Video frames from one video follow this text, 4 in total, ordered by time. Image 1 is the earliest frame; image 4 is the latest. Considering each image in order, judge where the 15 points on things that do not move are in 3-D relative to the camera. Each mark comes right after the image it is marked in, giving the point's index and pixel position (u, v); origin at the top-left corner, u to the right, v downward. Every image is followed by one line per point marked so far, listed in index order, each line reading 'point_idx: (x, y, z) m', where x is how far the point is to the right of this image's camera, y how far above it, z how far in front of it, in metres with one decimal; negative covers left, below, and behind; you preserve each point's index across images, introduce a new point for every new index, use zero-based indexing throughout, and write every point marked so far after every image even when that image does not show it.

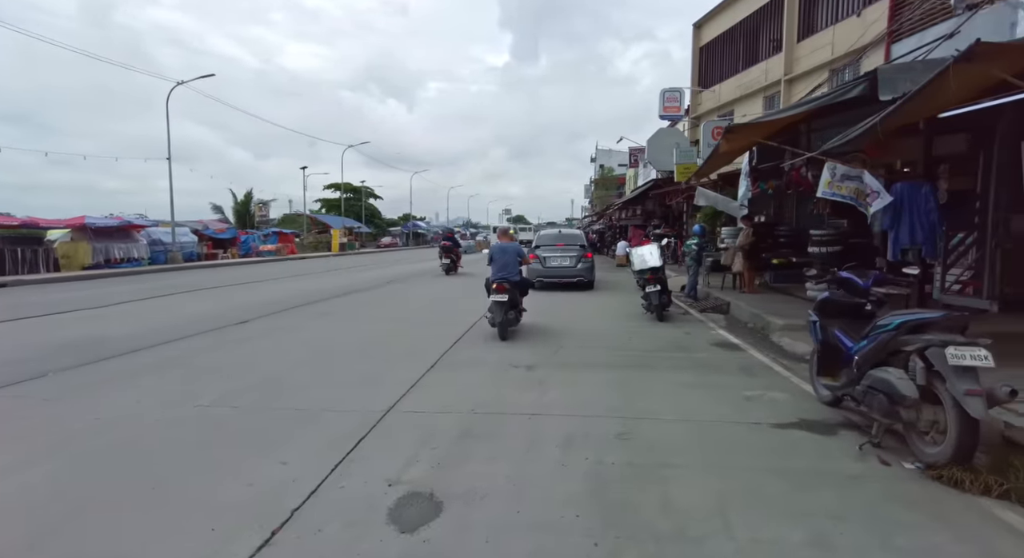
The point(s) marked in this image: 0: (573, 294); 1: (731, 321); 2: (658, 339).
0: (+1.7, -0.4, +15.3) m
1: (+4.0, -0.8, +10.3) m
2: (+2.2, -0.9, +8.6) m
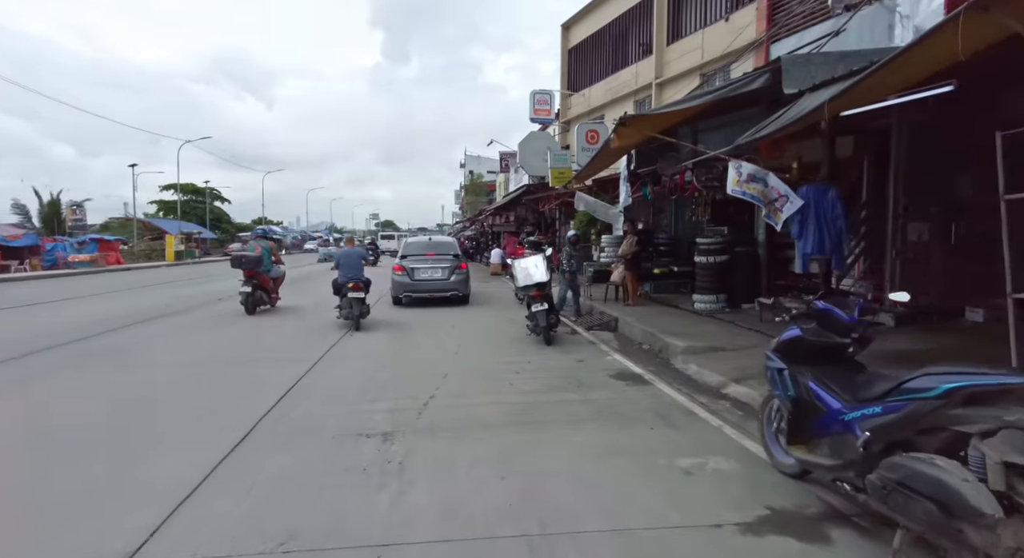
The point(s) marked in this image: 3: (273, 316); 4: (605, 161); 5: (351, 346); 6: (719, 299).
0: (-1.6, -0.7, +13.5) m
1: (+1.8, -1.0, +9.1) m
2: (+0.5, -1.2, +7.1) m
3: (-6.1, -0.9, +14.4) m
4: (+1.6, +2.1, +9.8) m
5: (-2.7, -1.1, +9.3) m
6: (+4.0, -0.4, +10.8) m
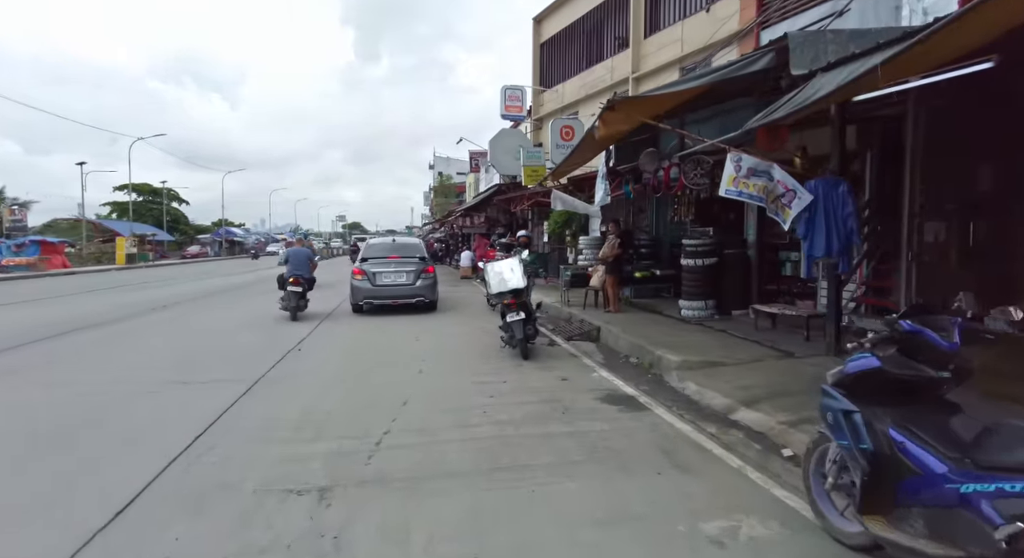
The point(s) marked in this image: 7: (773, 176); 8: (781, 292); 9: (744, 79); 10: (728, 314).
0: (-2.2, -0.9, +12.4) m
1: (+1.4, -1.1, +8.2) m
2: (+0.2, -1.2, +6.1) m
3: (-6.8, -1.1, +13.0) m
4: (+1.2, +2.0, +8.9) m
5: (-3.1, -1.2, +8.1) m
6: (+3.5, -0.5, +9.9) m
7: (+3.1, +1.2, +6.6) m
8: (+4.8, -0.2, +10.0) m
9: (+3.1, +2.6, +7.4) m
10: (+3.9, -0.6, +10.1) m
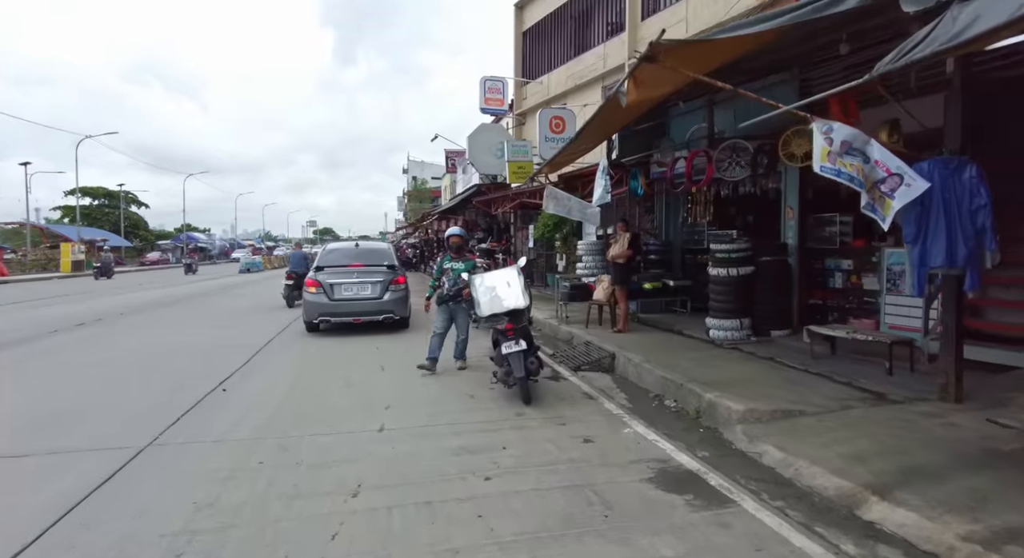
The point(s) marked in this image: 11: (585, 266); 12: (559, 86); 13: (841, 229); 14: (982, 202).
0: (-2.5, -1.1, +10.3) m
1: (+1.4, -1.3, +6.3) m
2: (+0.2, -1.4, +4.1) m
3: (-7.1, -1.3, +10.7) m
4: (+1.1, +1.8, +7.0) m
5: (-3.1, -1.4, +6.0) m
6: (+3.3, -0.7, +8.1) m
7: (+3.1, +1.1, +4.8) m
8: (+4.7, -0.4, +8.3) m
9: (+3.0, +2.5, +5.6) m
10: (+3.8, -0.8, +8.3) m
11: (+1.4, +0.3, +10.9) m
12: (+1.6, +6.5, +18.8) m
13: (+4.7, +0.7, +8.0) m
14: (+3.9, +0.6, +4.6) m
